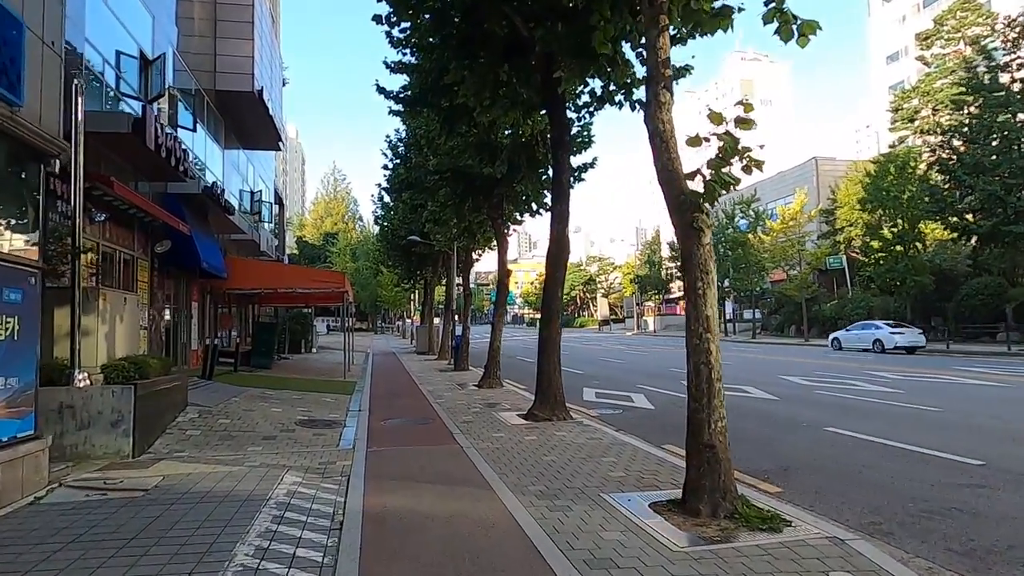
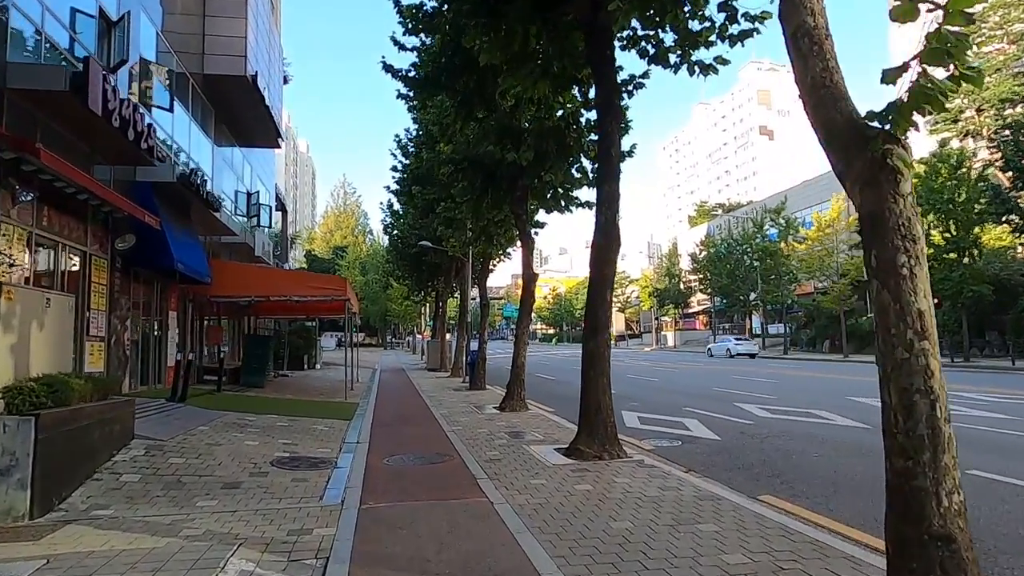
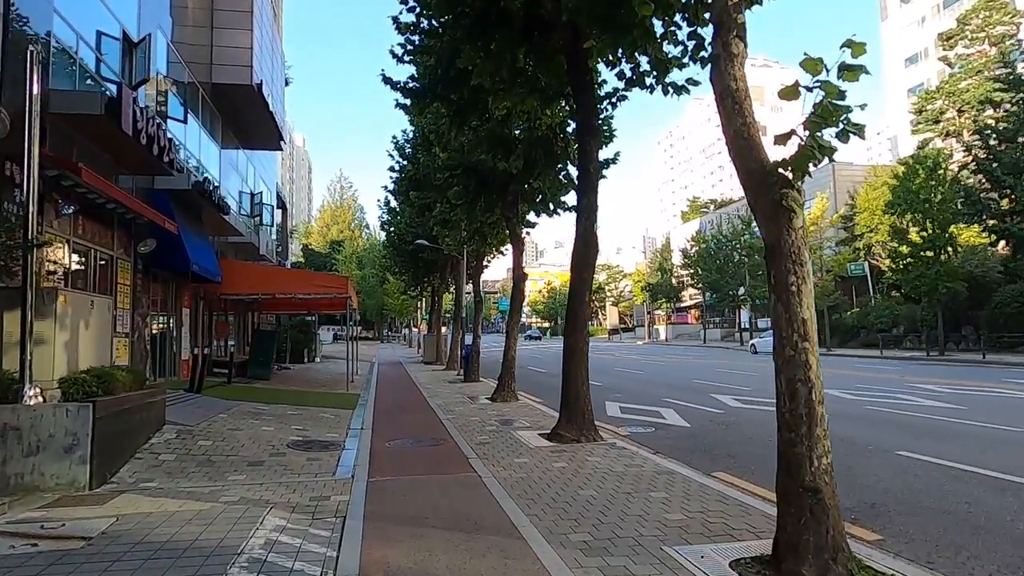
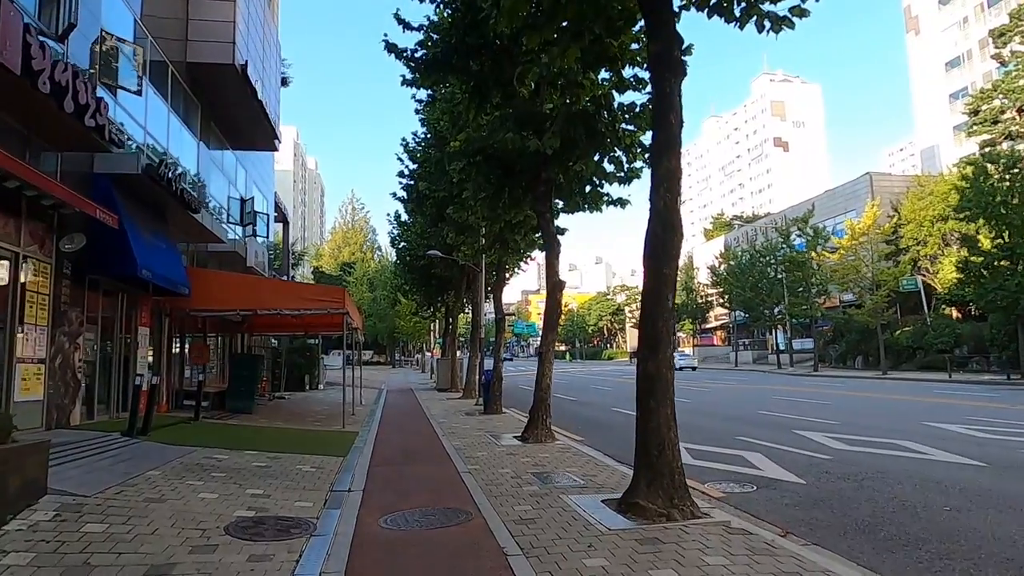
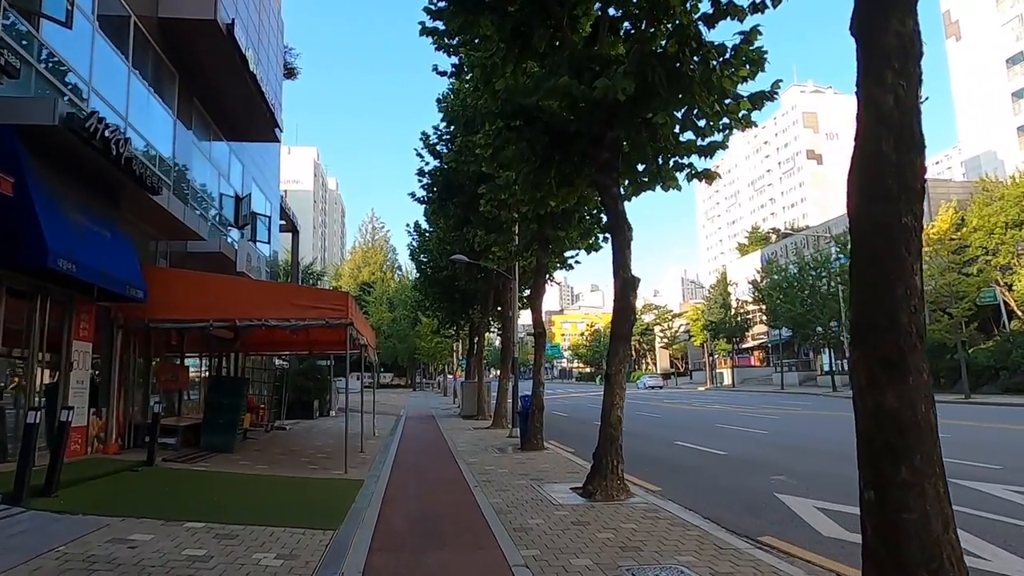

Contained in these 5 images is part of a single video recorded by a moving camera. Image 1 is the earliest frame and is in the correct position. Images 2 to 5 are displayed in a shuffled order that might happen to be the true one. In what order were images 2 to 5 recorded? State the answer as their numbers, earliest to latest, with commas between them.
3, 2, 4, 5
